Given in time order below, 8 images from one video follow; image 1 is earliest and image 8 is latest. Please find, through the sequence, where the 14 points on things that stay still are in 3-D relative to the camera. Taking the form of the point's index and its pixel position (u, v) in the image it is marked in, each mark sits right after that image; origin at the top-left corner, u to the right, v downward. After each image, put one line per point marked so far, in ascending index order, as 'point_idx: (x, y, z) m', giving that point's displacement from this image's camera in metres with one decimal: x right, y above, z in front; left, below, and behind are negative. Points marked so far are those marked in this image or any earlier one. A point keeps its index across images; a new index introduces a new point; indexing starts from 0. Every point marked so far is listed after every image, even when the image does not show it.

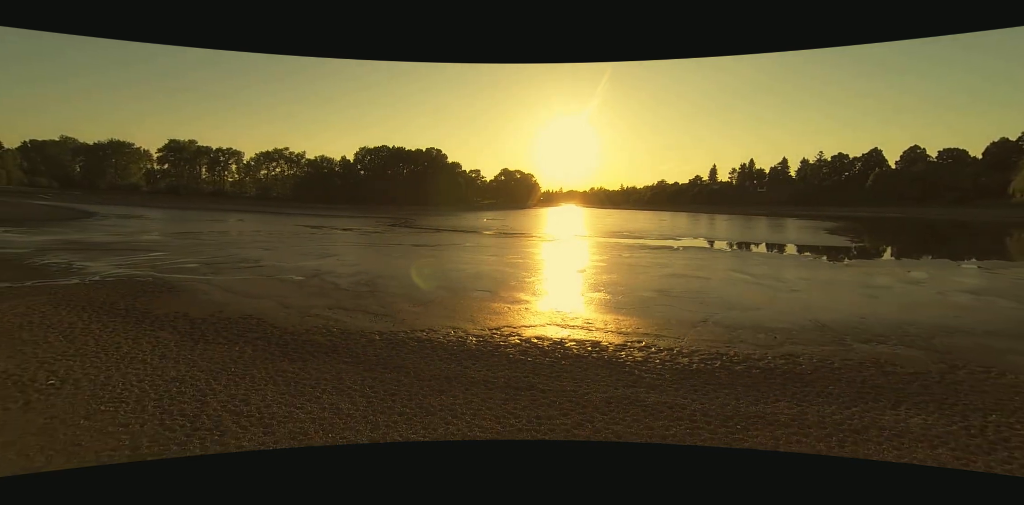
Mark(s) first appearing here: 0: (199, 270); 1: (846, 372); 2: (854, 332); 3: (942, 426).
0: (-9.8, -0.5, +15.2) m
1: (+4.8, -1.7, +7.0) m
2: (+6.4, -1.5, +9.2) m
3: (+4.6, -1.8, +5.2) m
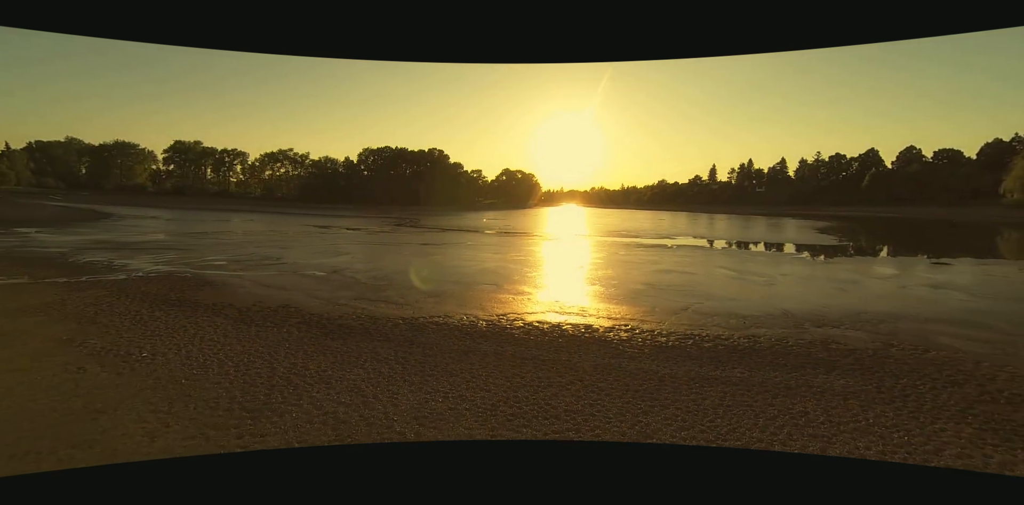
0: (-9.7, -0.5, +16.5) m
1: (+4.9, -1.6, +8.3) m
2: (+6.5, -1.4, +10.5) m
3: (+4.7, -1.8, +6.5) m
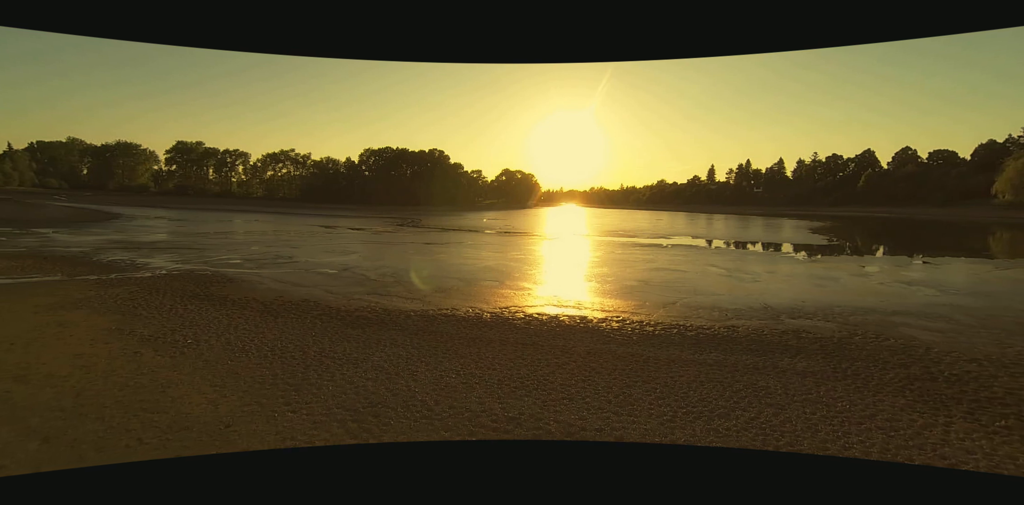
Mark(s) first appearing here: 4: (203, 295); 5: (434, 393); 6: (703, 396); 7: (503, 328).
0: (-9.6, -0.4, +17.4) m
1: (+4.9, -1.6, +9.2) m
2: (+6.5, -1.4, +11.5) m
3: (+4.7, -1.7, +7.4) m
4: (-7.6, -1.1, +11.9) m
5: (-1.0, -1.7, +6.0) m
6: (+2.4, -1.8, +6.1) m
7: (-0.1, -1.4, +9.1) m
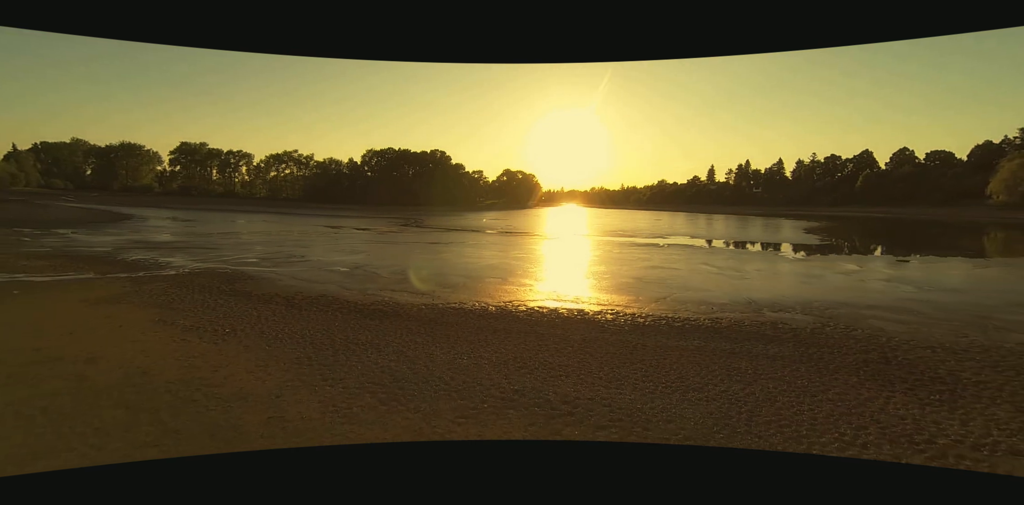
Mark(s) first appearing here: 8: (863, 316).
0: (-9.5, -0.4, +18.4) m
1: (+5.0, -1.5, +10.1) m
2: (+6.6, -1.3, +12.4) m
3: (+4.8, -1.7, +8.4) m
4: (-7.5, -1.0, +12.8) m
5: (-0.9, -1.7, +7.0) m
6: (+2.5, -1.7, +7.0) m
7: (-0.1, -1.4, +10.0) m
8: (+8.1, -1.5, +11.1) m
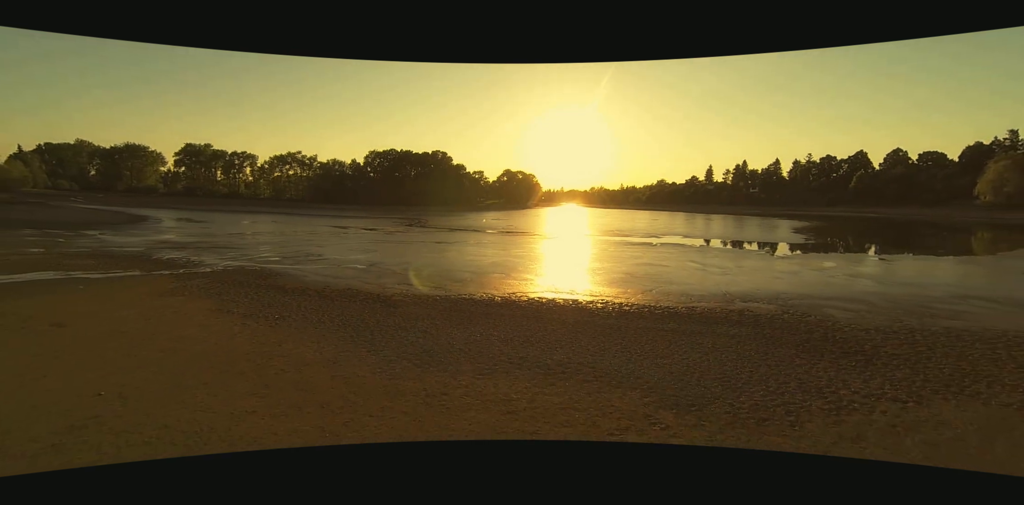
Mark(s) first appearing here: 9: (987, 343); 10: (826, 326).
0: (-9.5, -0.4, +20.1) m
1: (+5.1, -1.5, +11.8) m
2: (+6.7, -1.3, +14.1) m
3: (+4.9, -1.7, +10.0) m
4: (-7.4, -1.0, +14.5) m
5: (-0.8, -1.6, +8.7) m
6: (+2.6, -1.7, +8.7) m
7: (0.0, -1.4, +11.7) m
8: (+8.2, -1.4, +12.8) m
9: (+9.1, -1.7, +9.1) m
10: (+6.9, -1.6, +10.6) m
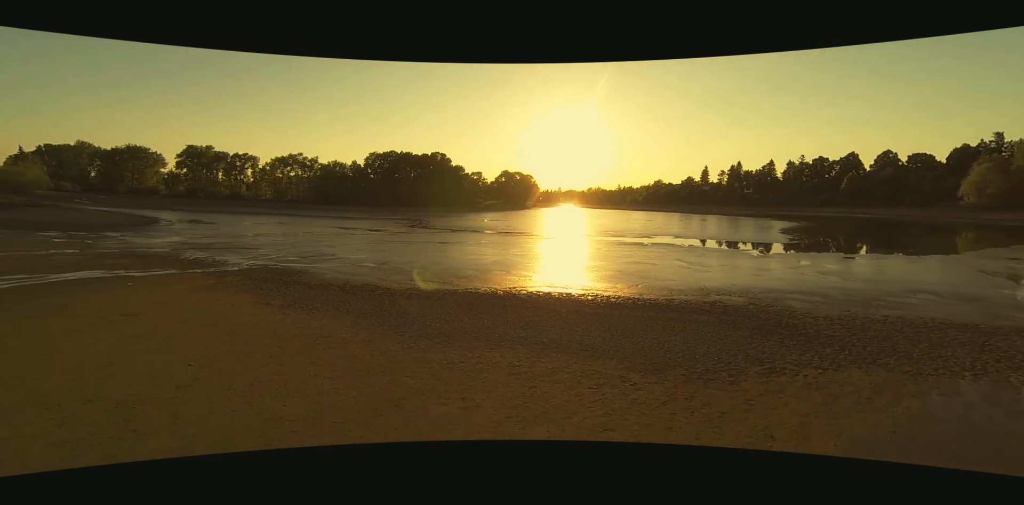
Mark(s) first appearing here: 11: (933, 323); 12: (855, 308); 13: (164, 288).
0: (-9.5, -0.4, +21.8) m
1: (+5.1, -1.5, +13.6) m
2: (+6.7, -1.2, +15.8) m
3: (+4.9, -1.6, +11.8) m
4: (-7.4, -1.0, +16.2) m
5: (-0.8, -1.6, +10.4) m
6: (+2.6, -1.7, +10.4) m
7: (0.0, -1.3, +13.4) m
8: (+8.2, -1.4, +14.5) m
9: (+9.1, -1.7, +10.9) m
10: (+7.0, -1.6, +12.4) m
11: (+9.9, -1.7, +11.3) m
12: (+9.3, -1.5, +13.1) m
13: (-11.0, -1.1, +15.2) m
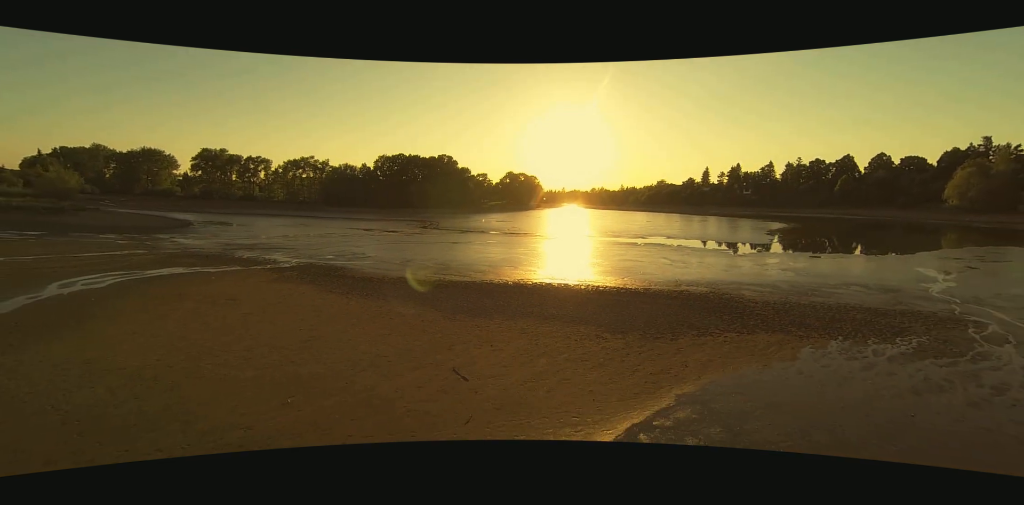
0: (-9.1, -0.3, +25.3) m
1: (+5.4, -1.4, +17.0) m
2: (+7.0, -1.2, +19.3) m
3: (+5.2, -1.6, +15.2) m
4: (-7.1, -0.9, +19.8) m
5: (-0.5, -1.6, +13.9) m
6: (+2.9, -1.7, +13.9) m
7: (+0.3, -1.3, +16.9) m
8: (+8.5, -1.3, +18.0) m
9: (+9.4, -1.7, +14.3) m
10: (+7.3, -1.6, +15.8) m
11: (+10.2, -1.6, +14.7) m
12: (+9.6, -1.5, +16.5) m
13: (-10.7, -1.1, +18.8) m
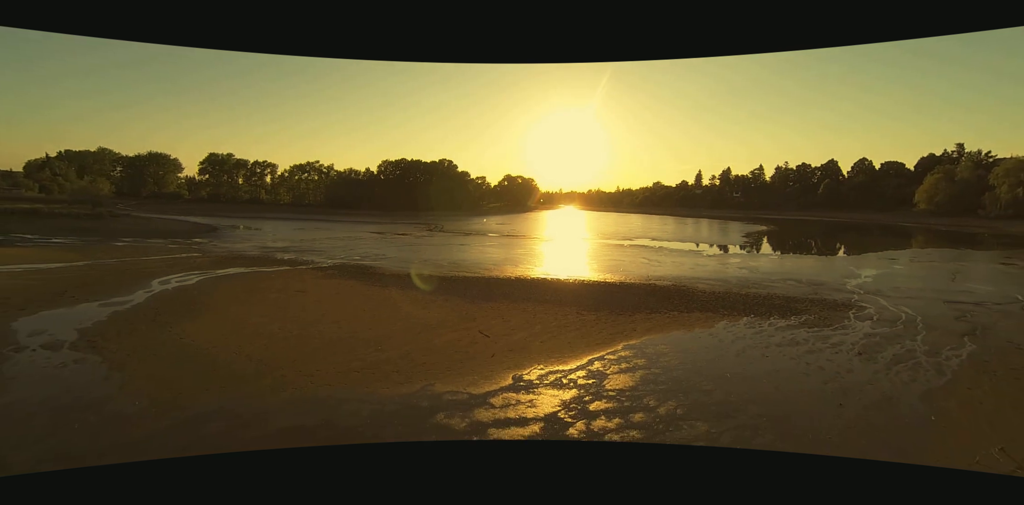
0: (-9.0, -0.5, +29.7) m
1: (+5.5, -1.5, +21.4) m
2: (+7.1, -1.3, +23.7) m
3: (+5.3, -1.7, +19.6) m
4: (-7.0, -1.1, +24.1) m
5: (-0.4, -1.7, +18.2) m
6: (+3.0, -1.7, +18.3) m
7: (+0.5, -1.4, +21.3) m
8: (+8.6, -1.4, +22.4) m
9: (+9.5, -1.8, +18.7) m
10: (+7.4, -1.6, +20.2) m
11: (+10.3, -1.7, +19.1) m
12: (+9.7, -1.5, +21.0) m
13: (-10.6, -1.2, +23.1) m
